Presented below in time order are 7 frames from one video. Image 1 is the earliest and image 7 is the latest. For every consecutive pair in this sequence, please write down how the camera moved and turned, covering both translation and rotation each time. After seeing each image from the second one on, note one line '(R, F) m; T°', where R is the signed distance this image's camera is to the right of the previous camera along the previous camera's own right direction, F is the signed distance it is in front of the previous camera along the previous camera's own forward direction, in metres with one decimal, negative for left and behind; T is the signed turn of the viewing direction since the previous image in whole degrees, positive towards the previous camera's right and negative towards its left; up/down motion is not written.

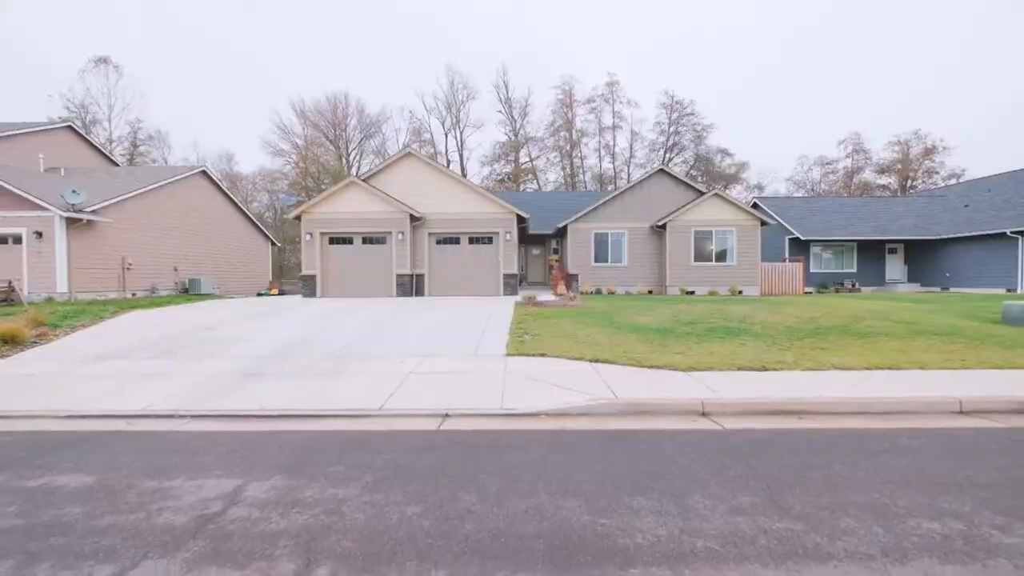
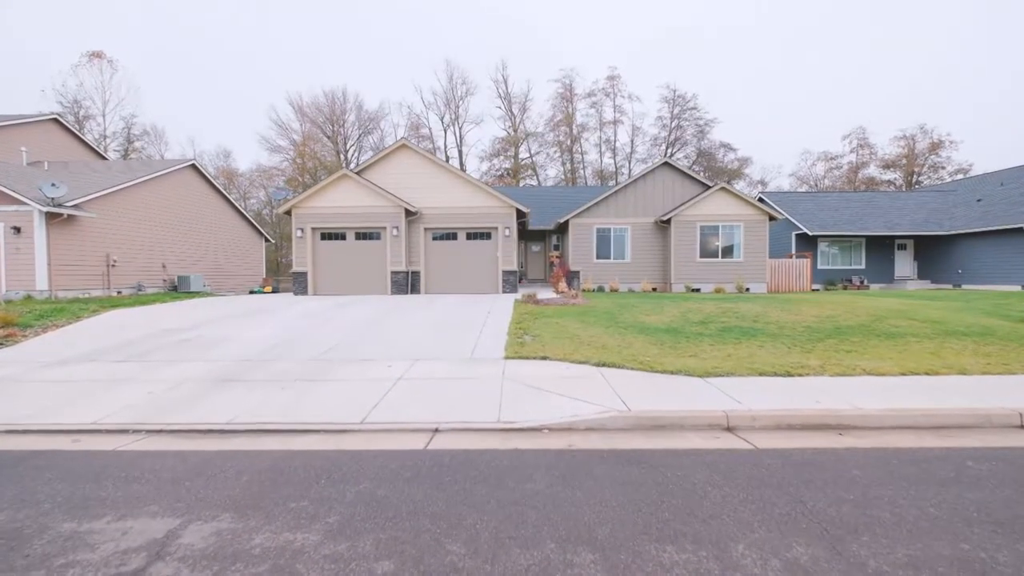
(0.0, +0.6) m; 0°
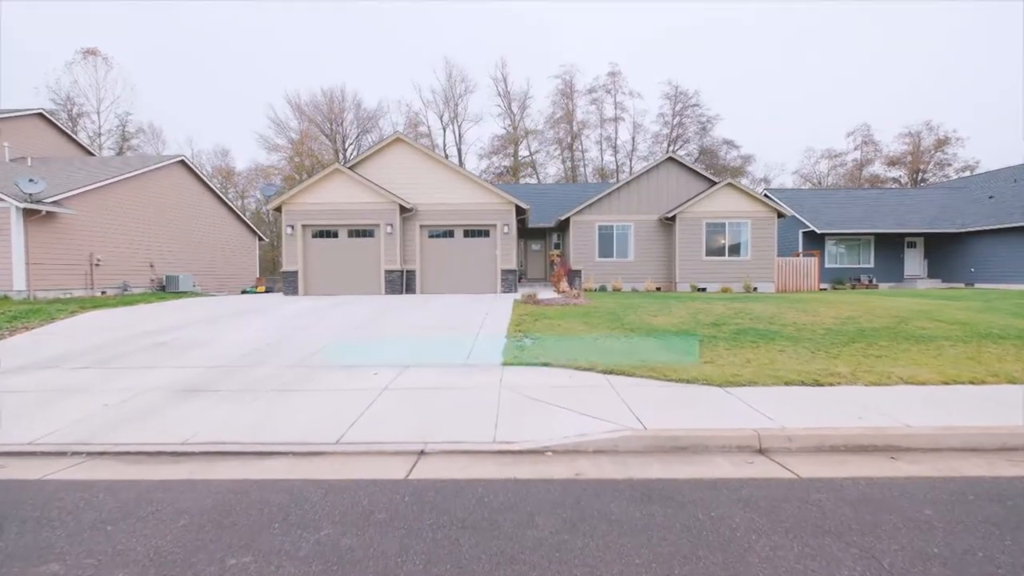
(0.0, +0.6) m; 0°
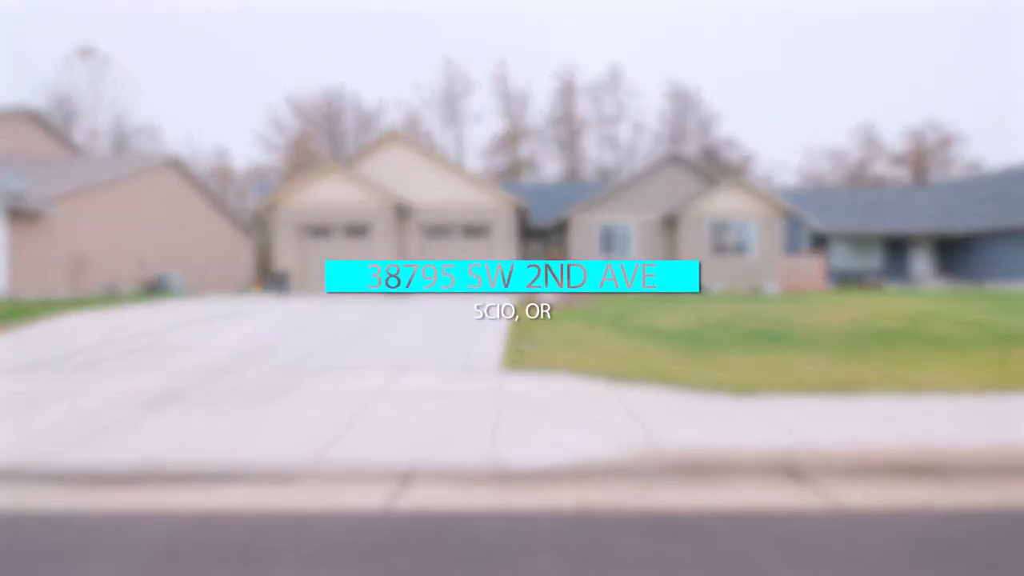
(0.0, +0.4) m; 0°
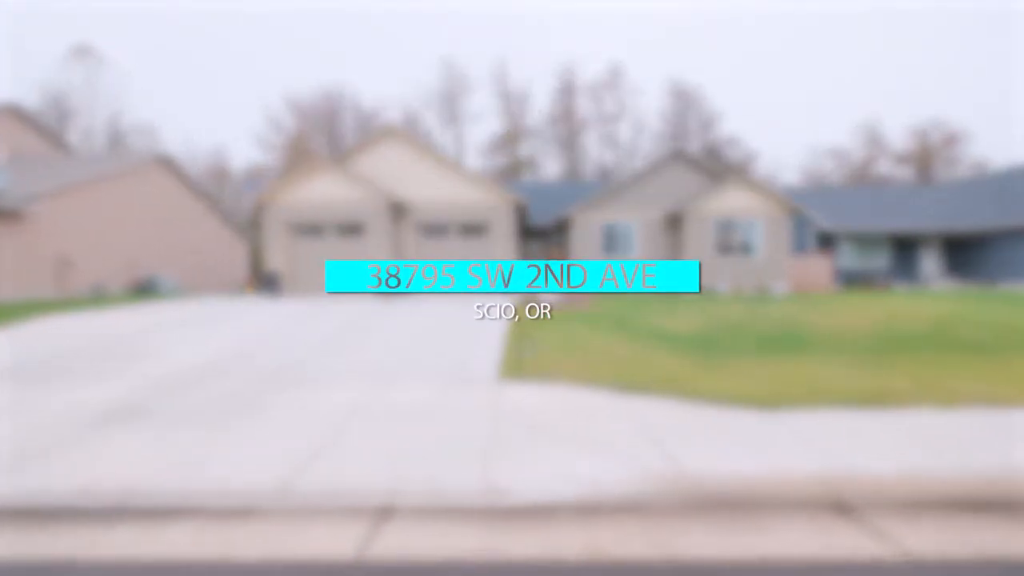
(0.0, +0.5) m; 0°
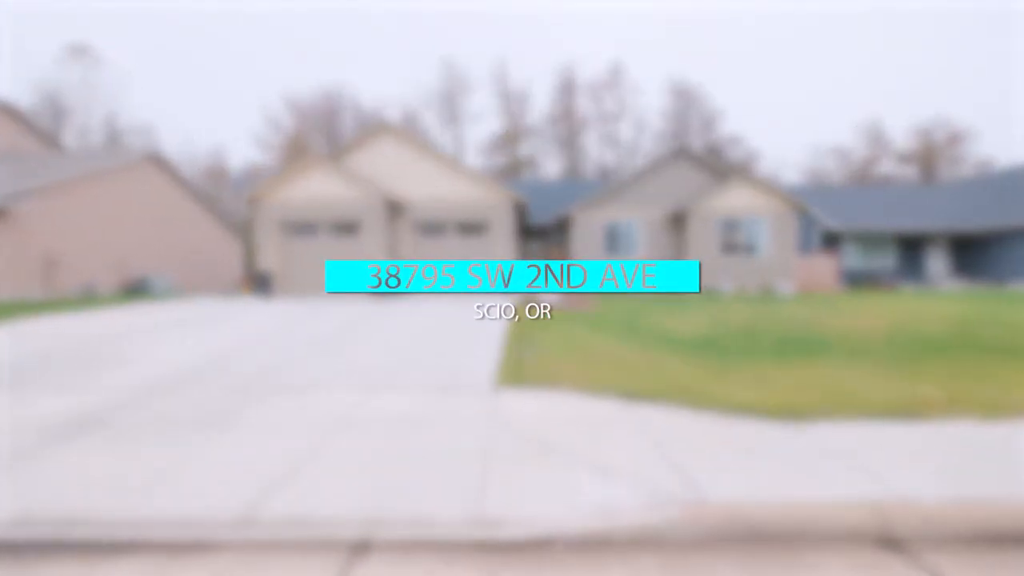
(0.0, +0.4) m; 0°
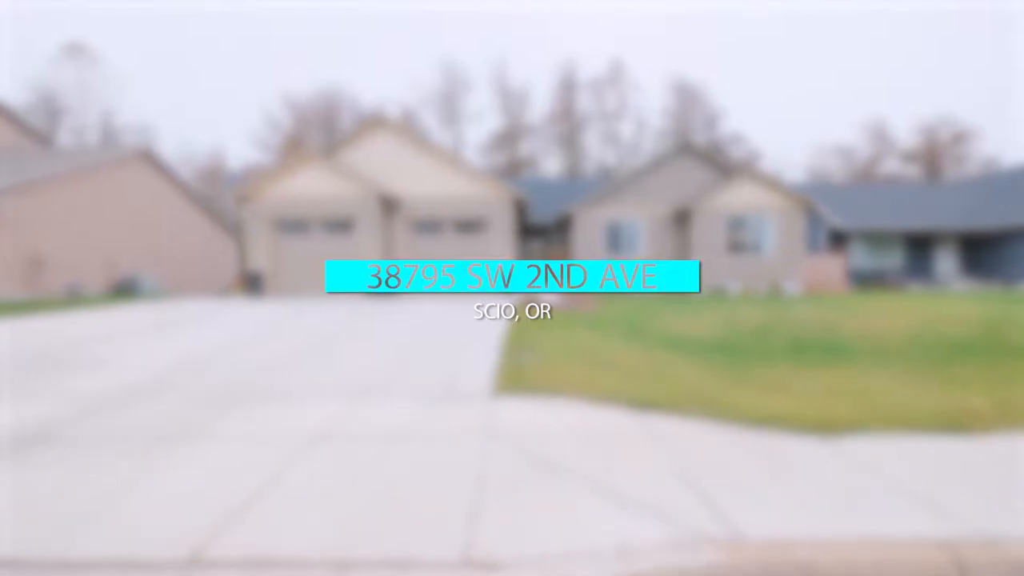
(0.0, +0.4) m; 0°
